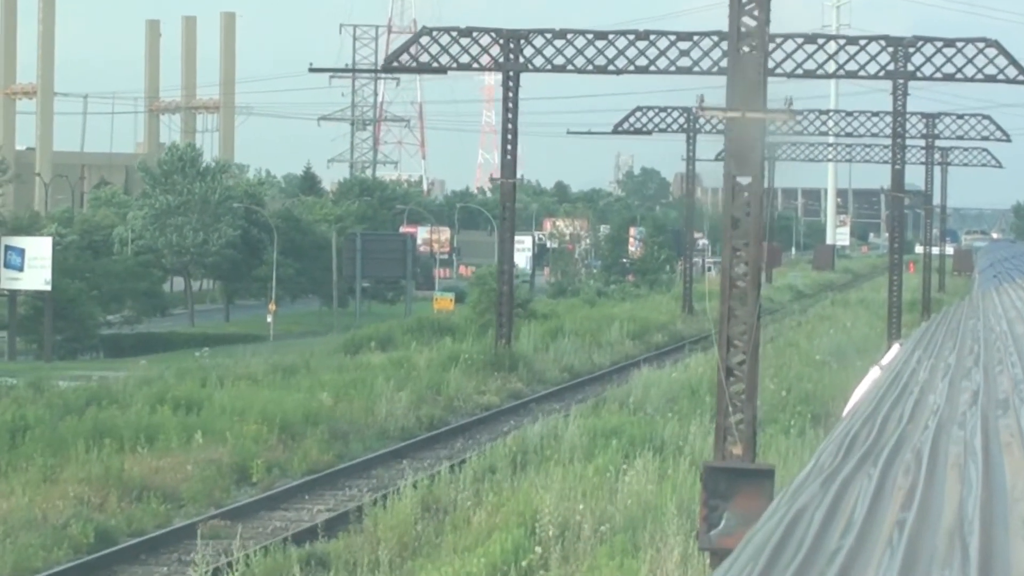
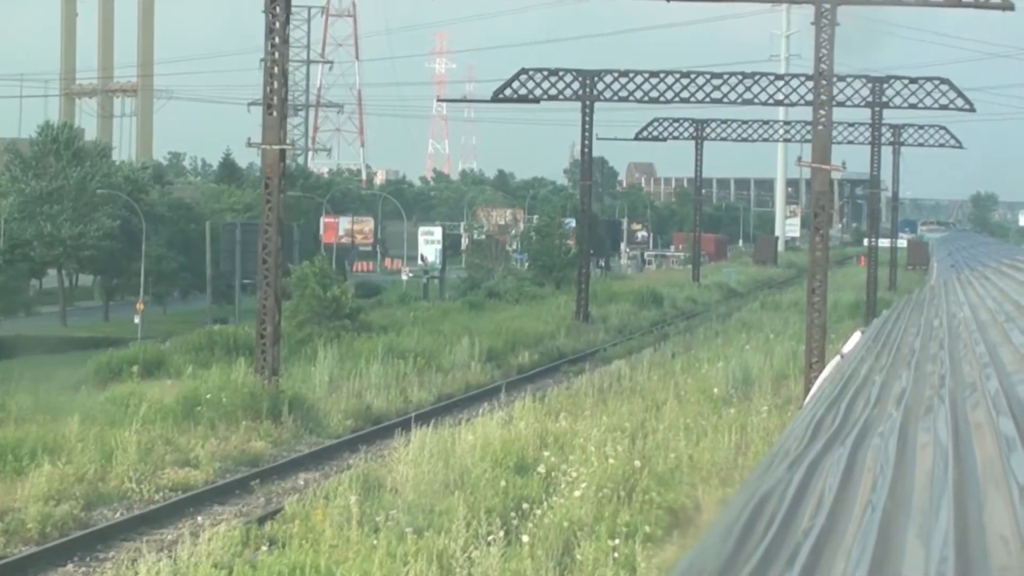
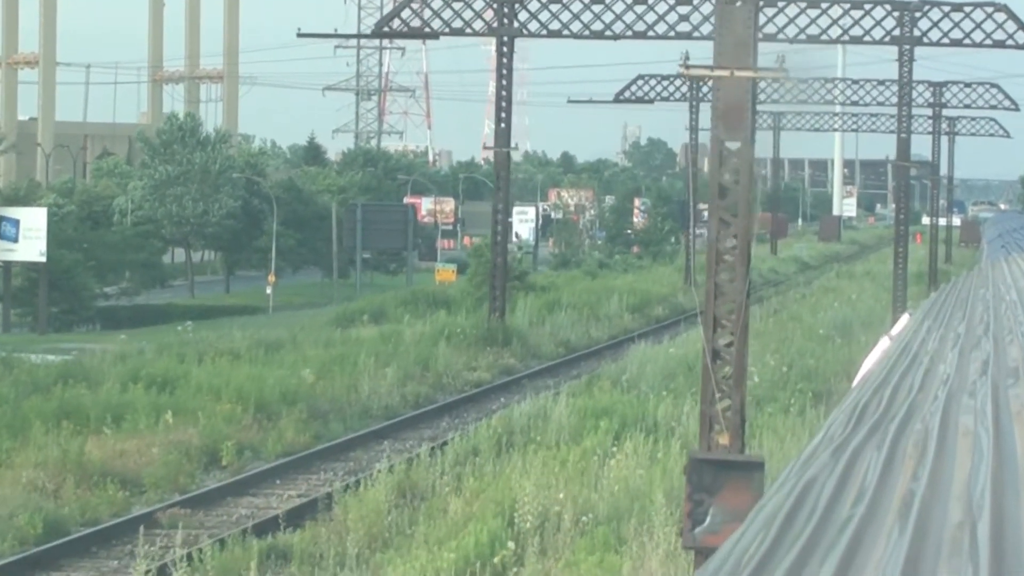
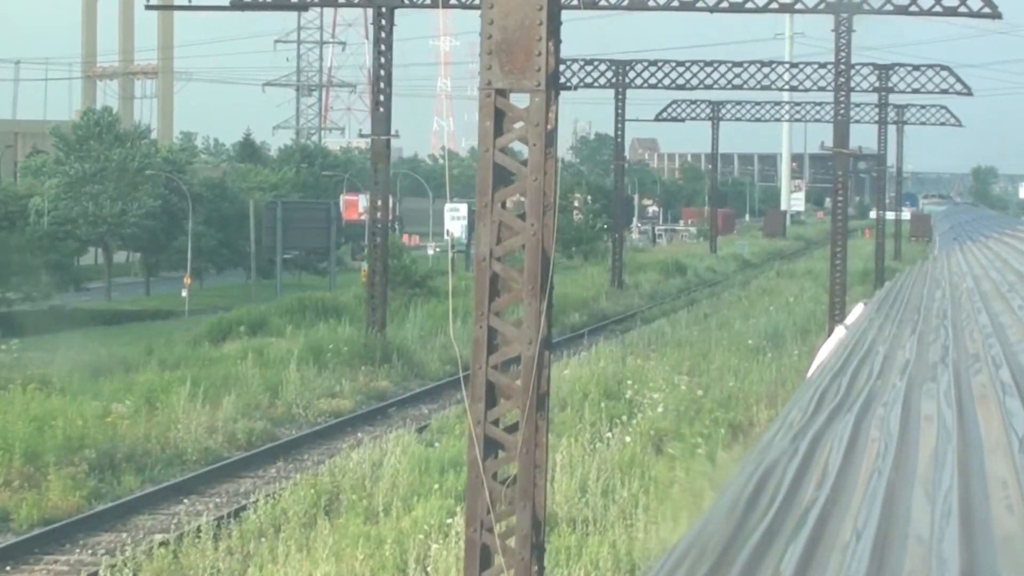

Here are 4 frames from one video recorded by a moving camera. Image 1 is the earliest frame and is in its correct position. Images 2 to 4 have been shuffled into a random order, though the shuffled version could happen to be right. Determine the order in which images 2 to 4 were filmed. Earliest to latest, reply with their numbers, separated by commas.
3, 4, 2
